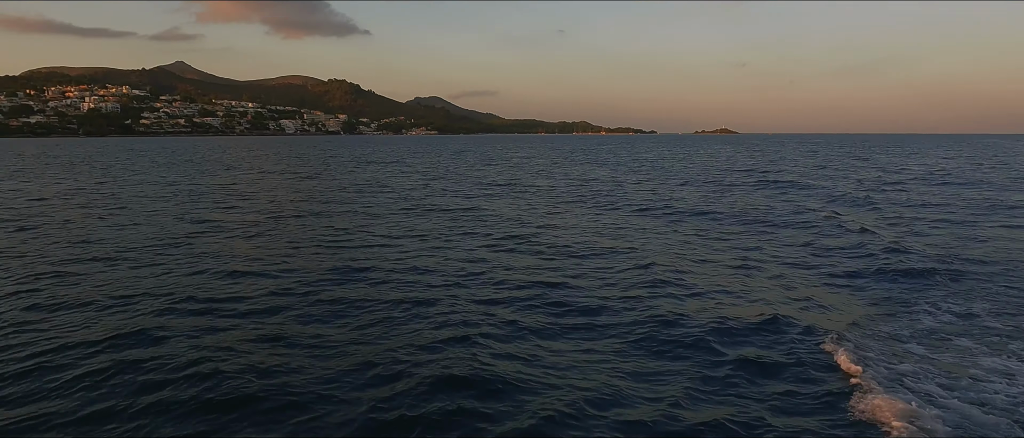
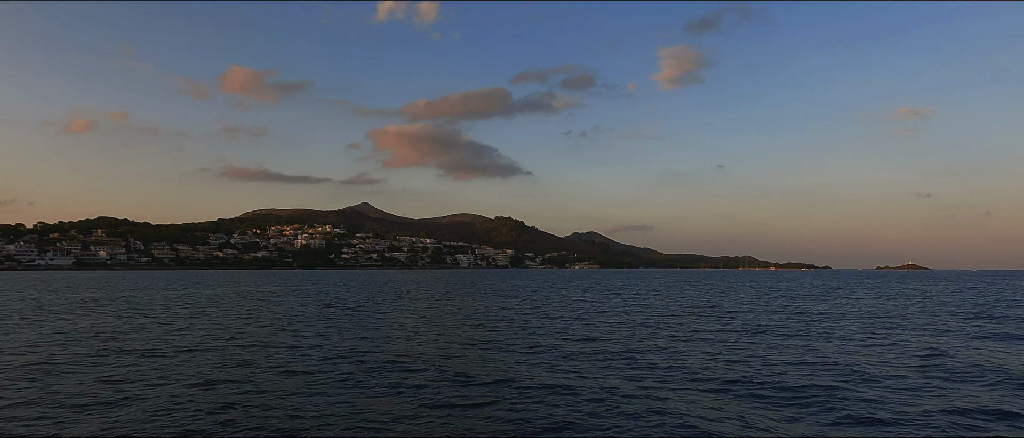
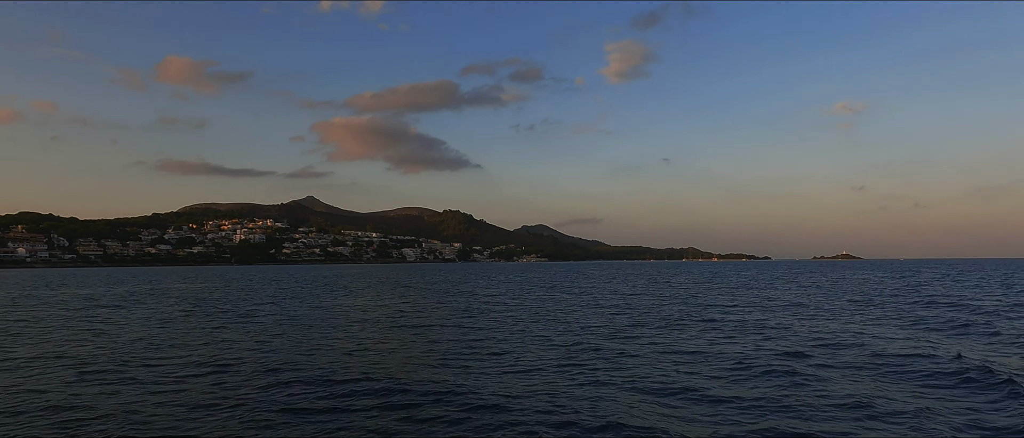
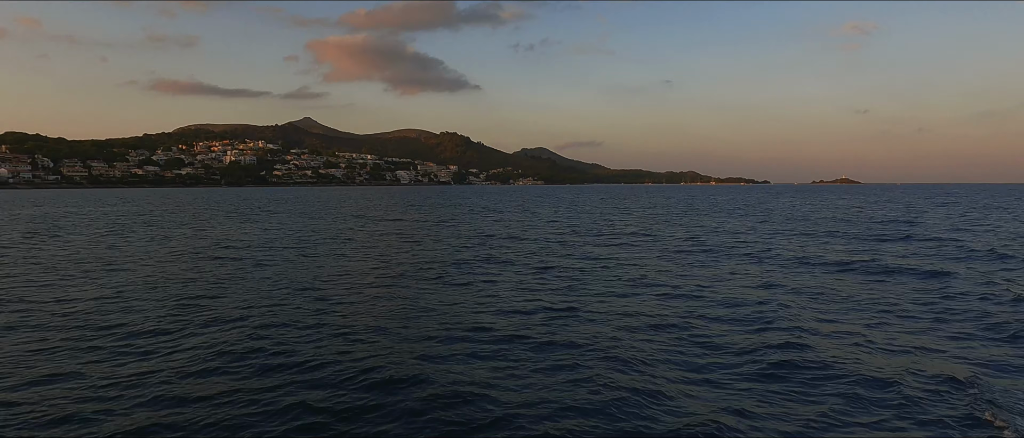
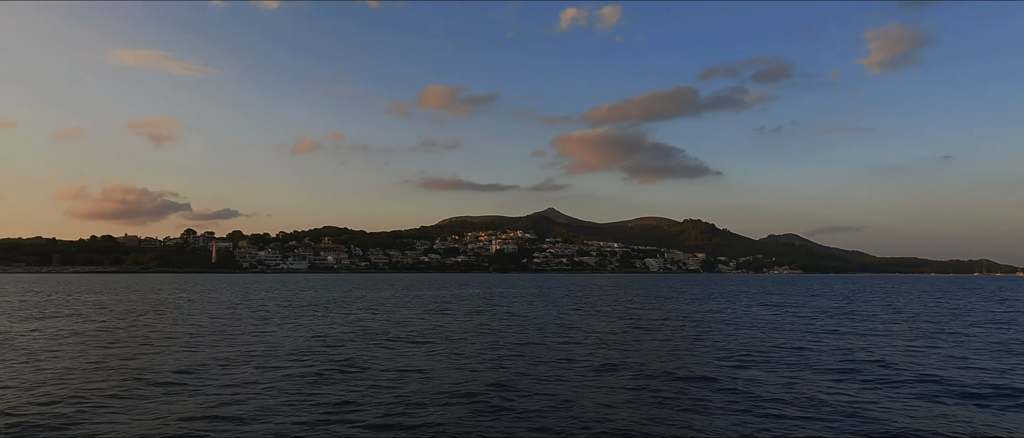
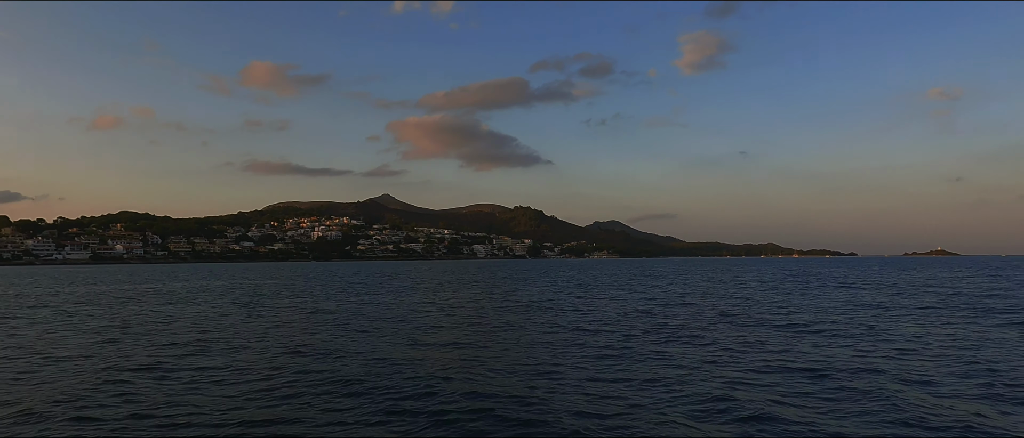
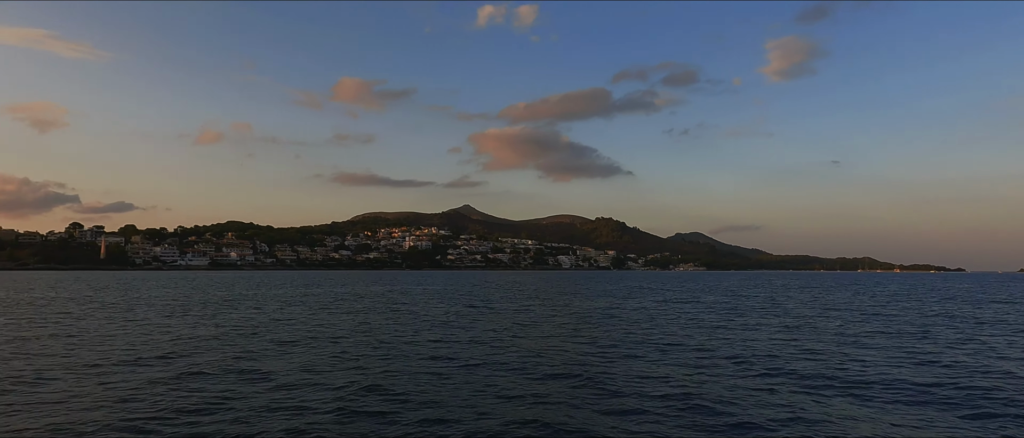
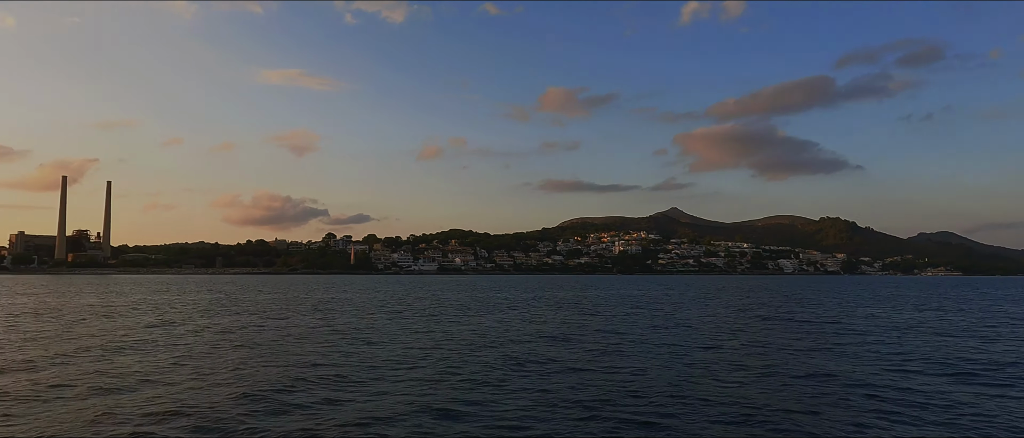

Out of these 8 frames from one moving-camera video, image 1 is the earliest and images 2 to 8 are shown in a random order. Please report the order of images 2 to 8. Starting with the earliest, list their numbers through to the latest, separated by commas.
4, 6, 3, 2, 7, 5, 8
